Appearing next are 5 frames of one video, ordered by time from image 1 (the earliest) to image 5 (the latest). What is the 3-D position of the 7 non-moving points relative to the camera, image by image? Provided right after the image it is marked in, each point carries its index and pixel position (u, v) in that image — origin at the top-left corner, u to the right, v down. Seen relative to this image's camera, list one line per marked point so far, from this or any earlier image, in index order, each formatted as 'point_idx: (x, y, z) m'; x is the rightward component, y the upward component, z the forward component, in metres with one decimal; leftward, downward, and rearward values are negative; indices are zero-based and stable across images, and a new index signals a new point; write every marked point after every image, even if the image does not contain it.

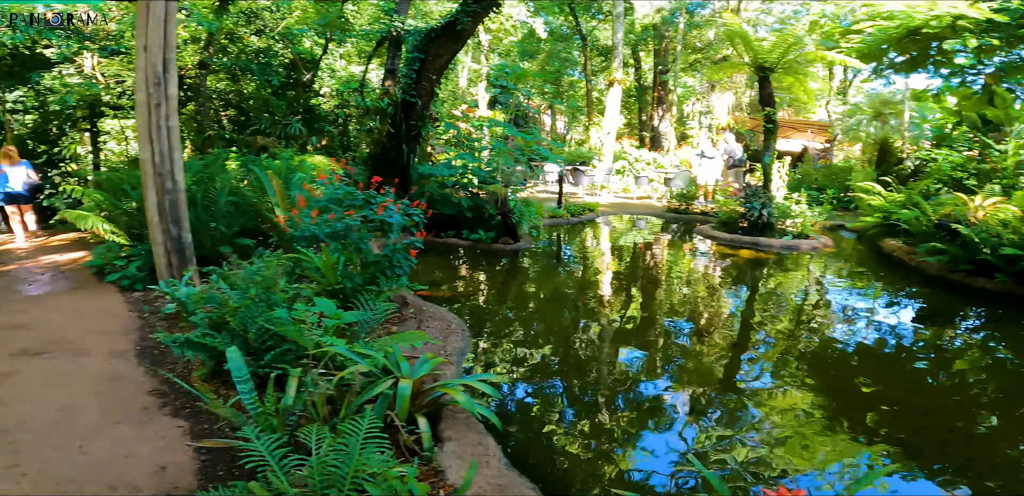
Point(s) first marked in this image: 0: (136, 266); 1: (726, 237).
0: (-2.8, -0.1, +4.2) m
1: (+4.4, +0.3, +11.5) m
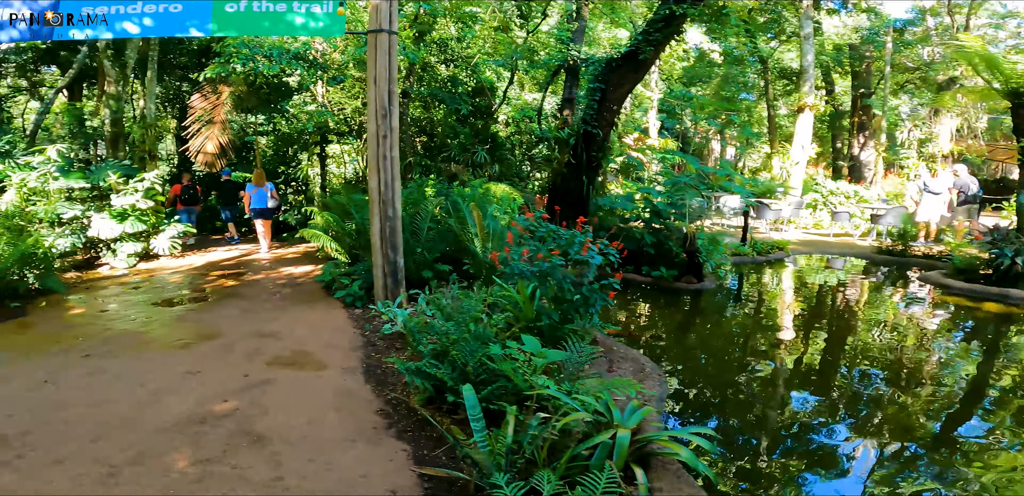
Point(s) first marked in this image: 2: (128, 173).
0: (-1.3, -0.3, +4.7) m
1: (+7.7, -0.7, +9.7) m
2: (-4.4, +0.9, +6.4) m
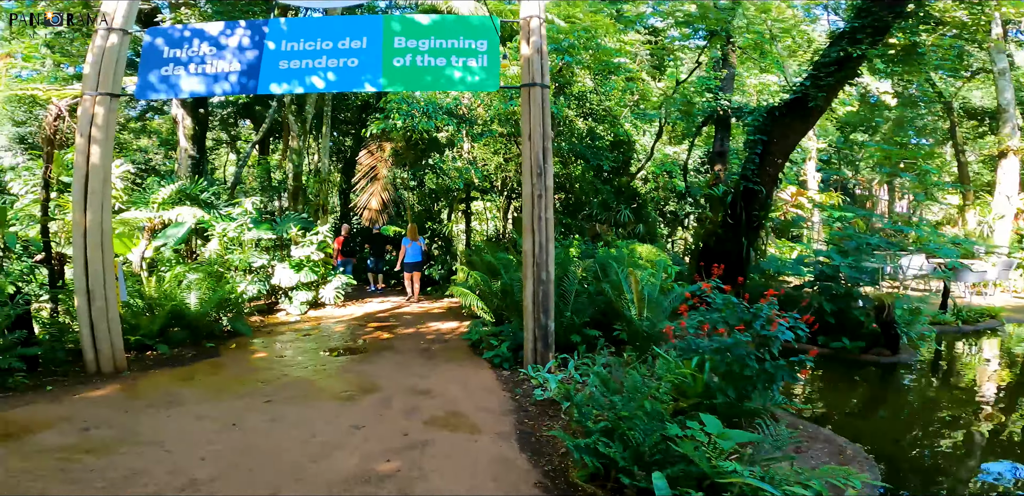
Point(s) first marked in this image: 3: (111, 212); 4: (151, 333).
0: (-0.1, -0.8, +4.6) m
1: (+9.9, -1.7, +7.3) m
2: (-2.7, +0.3, +7.1) m
3: (-2.8, +0.2, +3.9) m
4: (-3.0, -0.7, +4.7) m
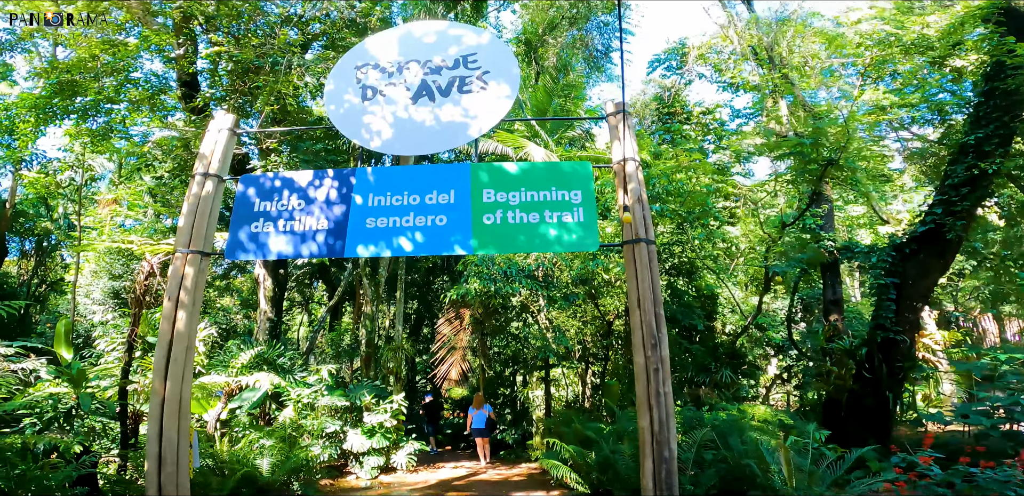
0: (+0.7, -1.8, +3.8) m
1: (+10.9, -3.0, +5.2) m
2: (-1.6, -1.5, +6.7) m
3: (-2.1, -0.8, +3.6) m
4: (-2.2, -1.9, +4.2) m
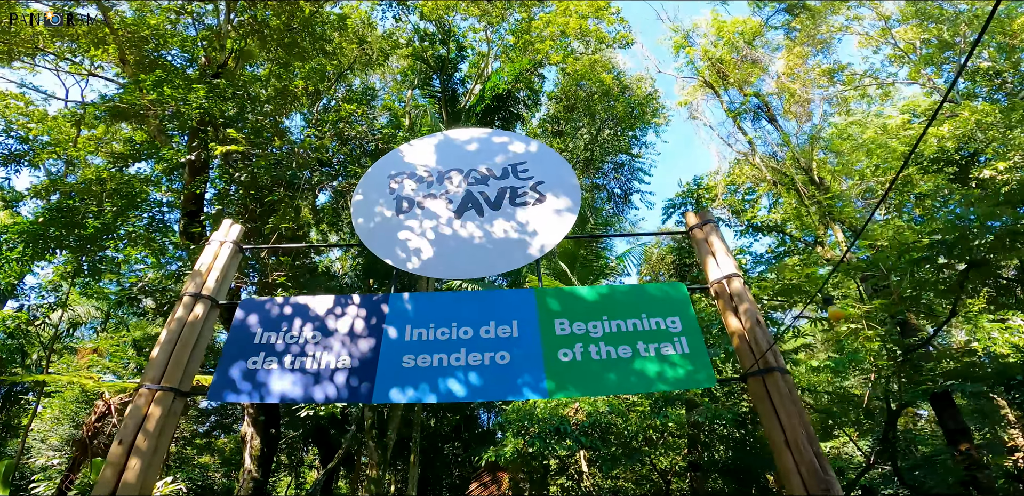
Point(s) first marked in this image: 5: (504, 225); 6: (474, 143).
0: (+1.2, -2.5, +2.6) m
1: (+11.3, -3.8, +3.7) m
2: (-1.2, -3.0, +5.4) m
3: (-1.7, -1.5, +2.6) m
4: (-1.8, -2.7, +2.9) m
5: (-0.1, +0.2, +3.6) m
6: (-0.3, +0.8, +4.0) m
